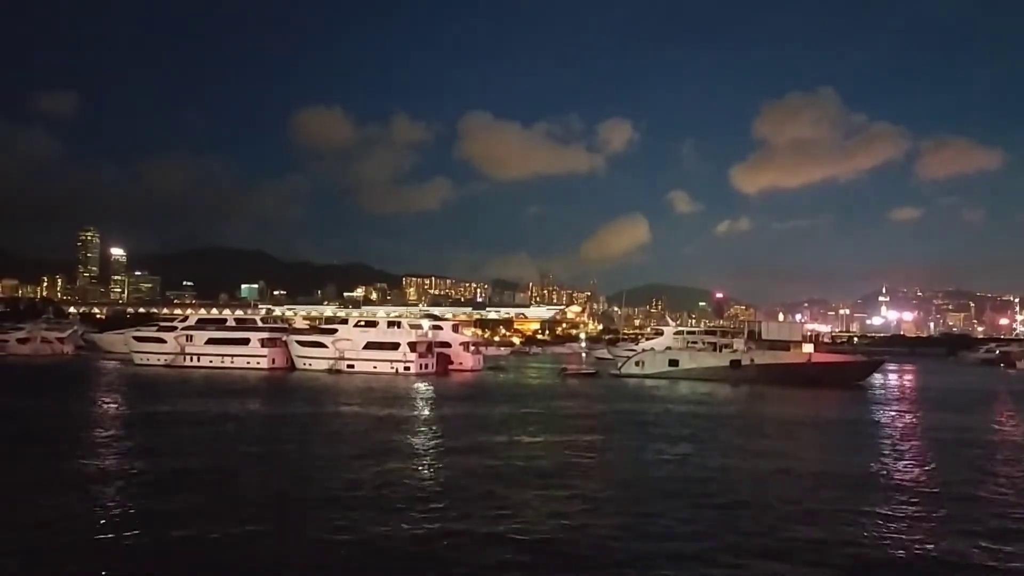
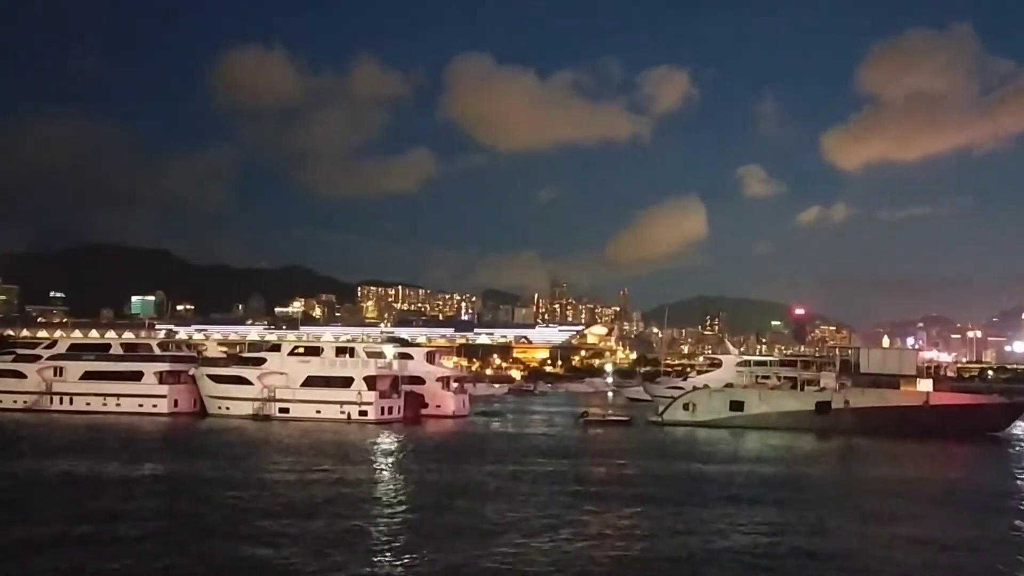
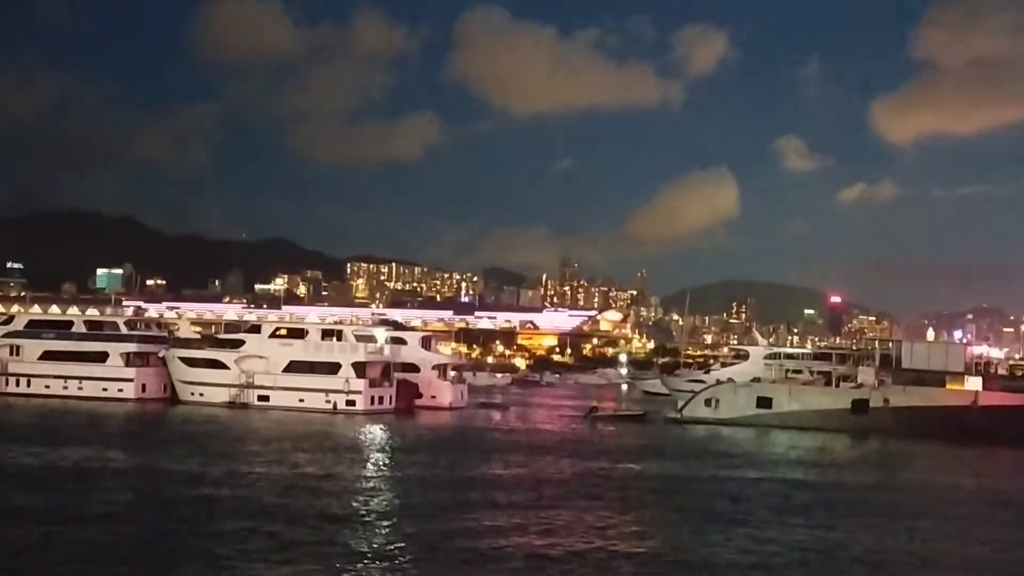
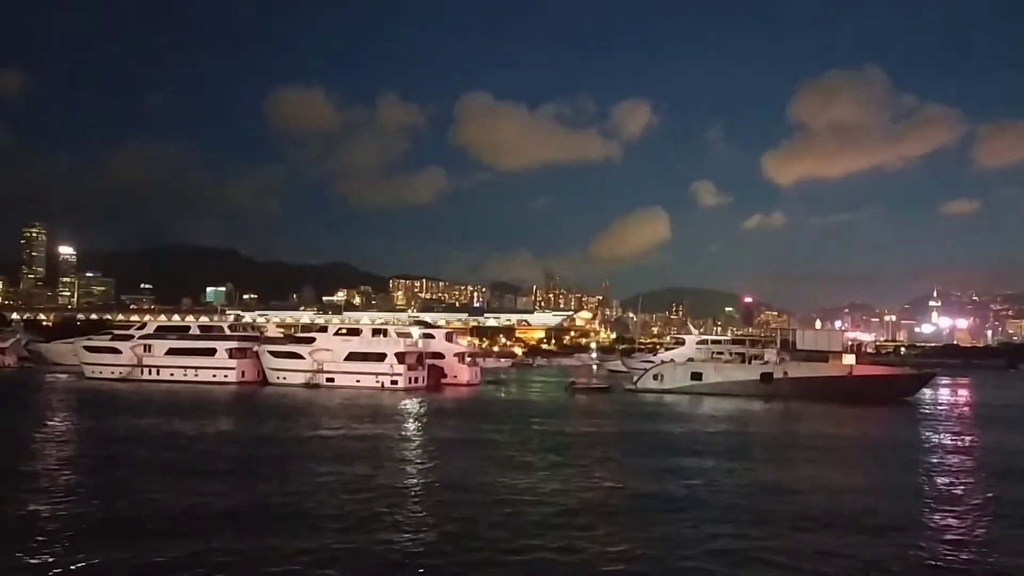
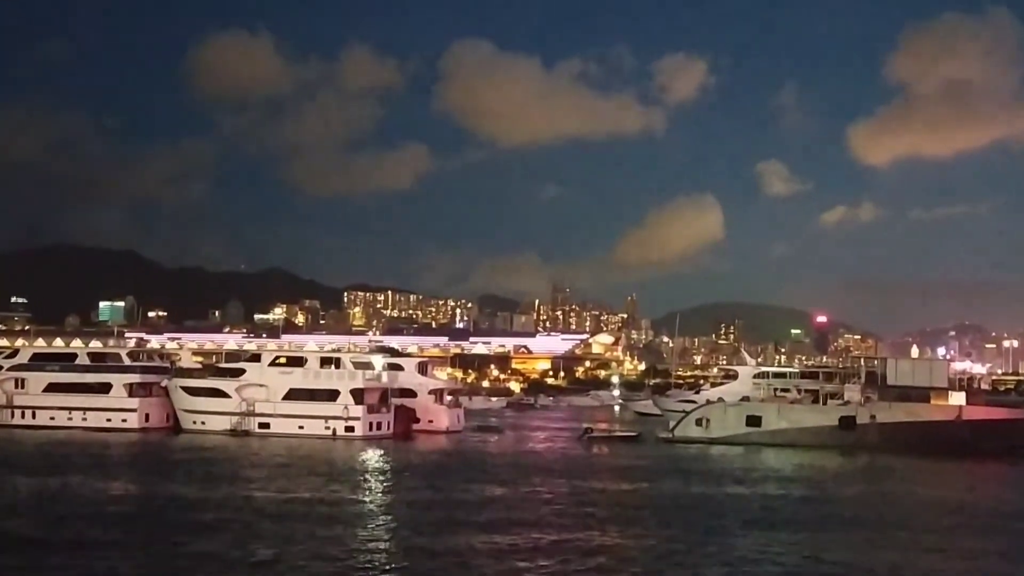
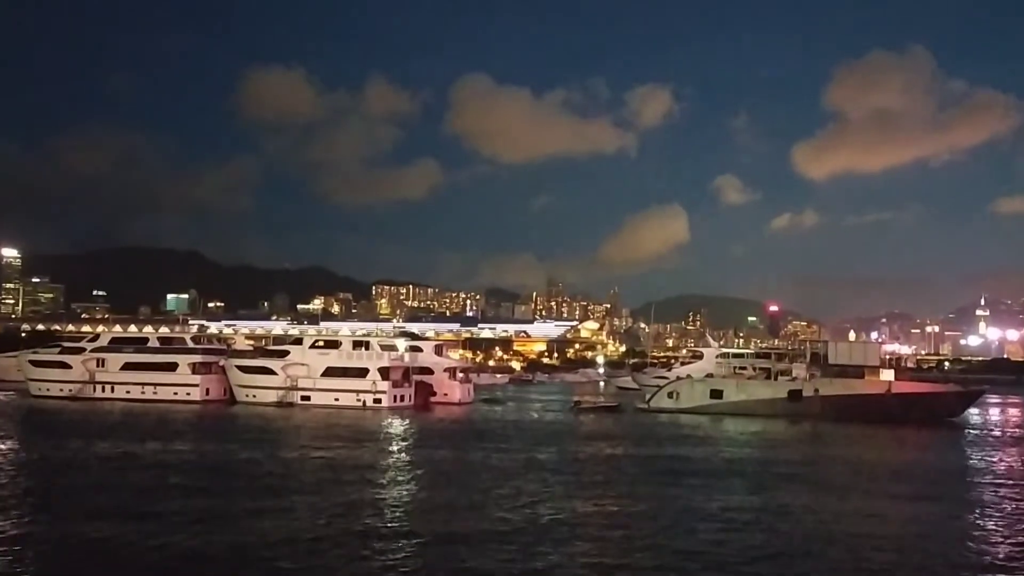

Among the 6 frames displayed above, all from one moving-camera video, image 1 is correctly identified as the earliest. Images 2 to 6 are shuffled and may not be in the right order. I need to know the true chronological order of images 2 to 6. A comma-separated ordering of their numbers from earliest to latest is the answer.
4, 6, 2, 5, 3
